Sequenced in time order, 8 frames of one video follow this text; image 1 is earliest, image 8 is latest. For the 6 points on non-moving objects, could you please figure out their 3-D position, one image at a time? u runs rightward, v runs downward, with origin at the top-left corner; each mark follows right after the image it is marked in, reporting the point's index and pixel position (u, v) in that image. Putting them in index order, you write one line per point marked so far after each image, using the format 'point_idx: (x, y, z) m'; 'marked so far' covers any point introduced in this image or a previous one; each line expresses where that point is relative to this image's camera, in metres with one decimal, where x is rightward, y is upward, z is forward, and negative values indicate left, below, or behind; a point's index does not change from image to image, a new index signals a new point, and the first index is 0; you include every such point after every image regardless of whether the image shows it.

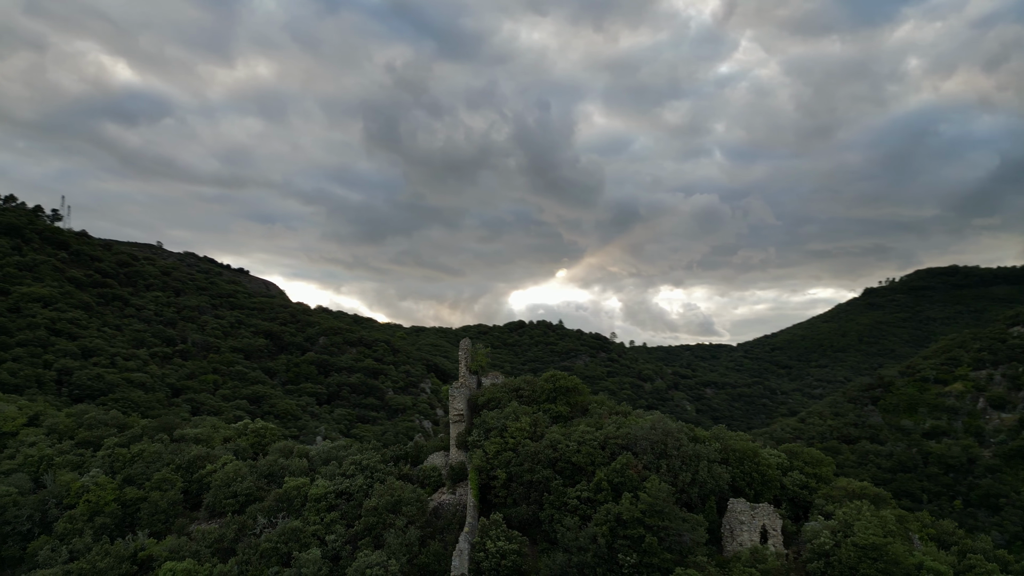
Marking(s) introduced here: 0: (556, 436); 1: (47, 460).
0: (+0.9, -3.2, +15.7) m
1: (-12.7, -4.7, +19.9) m
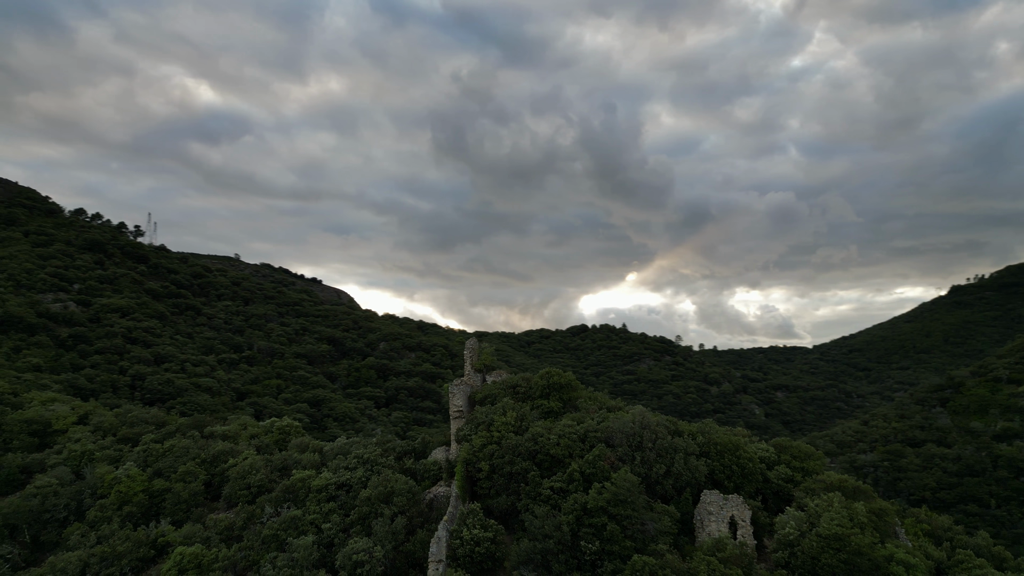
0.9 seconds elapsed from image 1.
0: (+0.6, -3.1, +16.2) m
1: (-12.6, -4.9, +21.7) m
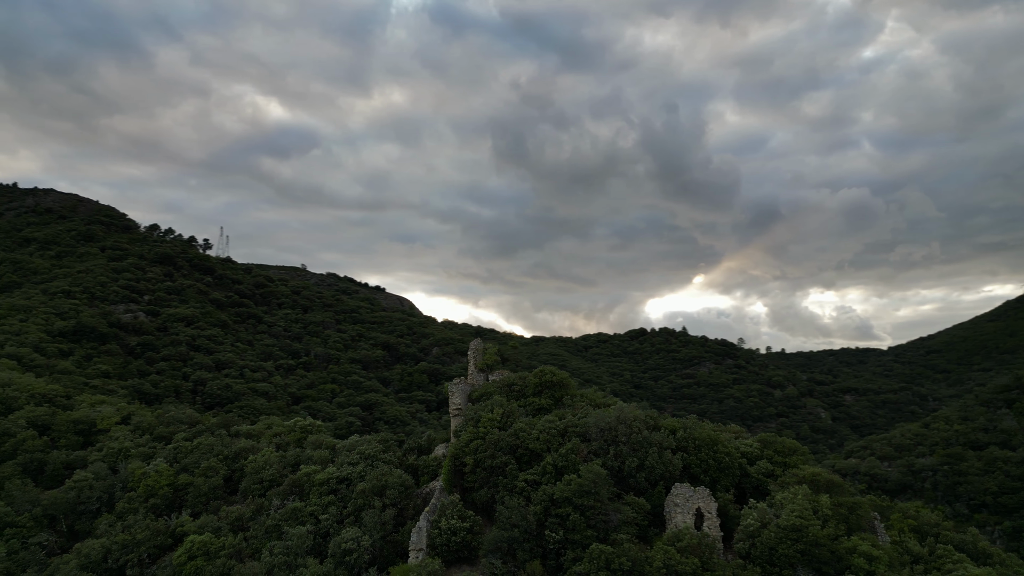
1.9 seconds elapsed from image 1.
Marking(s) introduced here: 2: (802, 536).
0: (+0.2, -3.1, +16.7) m
1: (-12.4, -5.2, +23.3) m
2: (+5.1, -4.3, +12.8) m
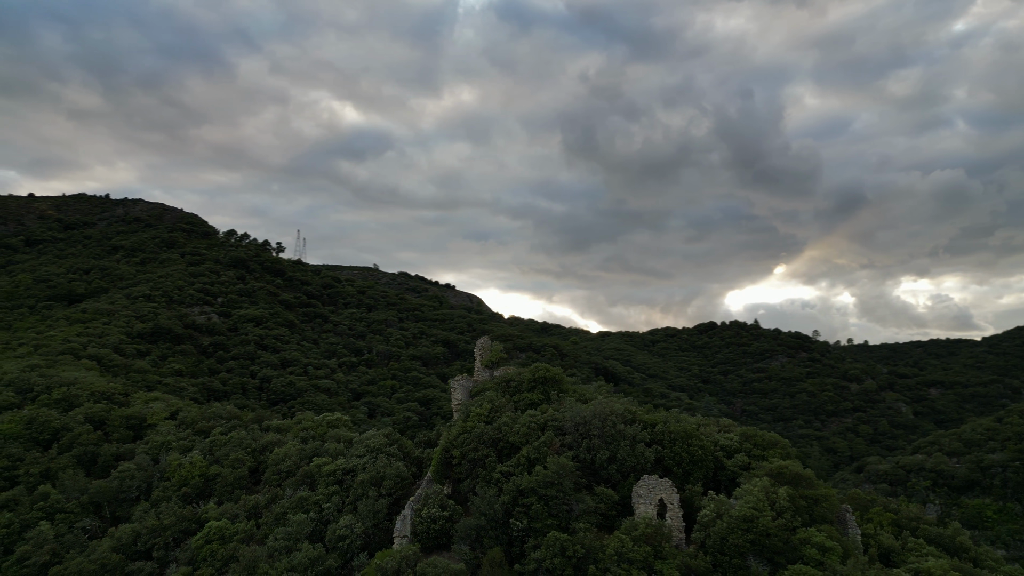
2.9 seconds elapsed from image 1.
0: (-0.2, -3.1, +17.4) m
1: (-11.9, -5.4, +25.3) m
2: (+4.3, -4.2, +13.1) m
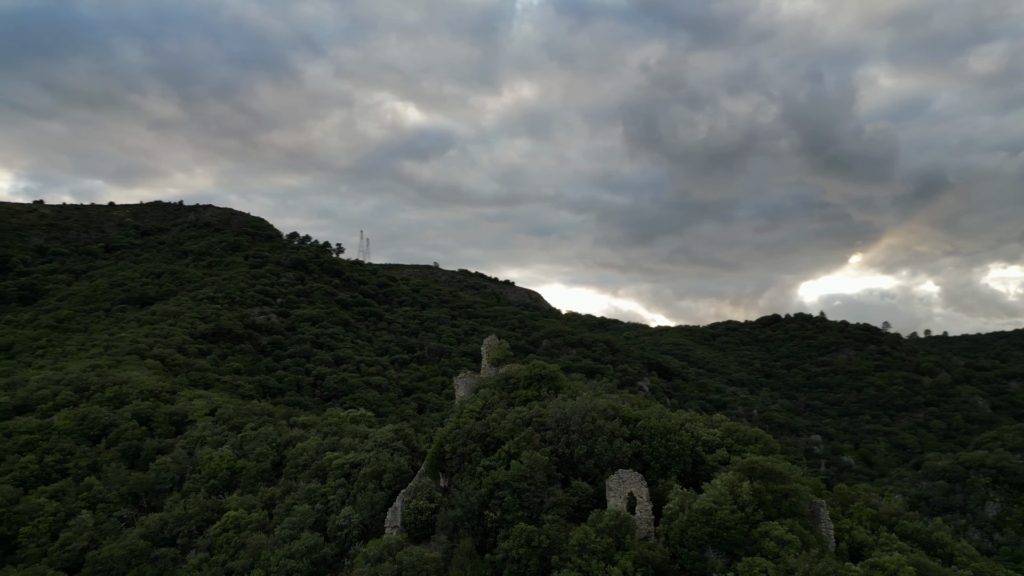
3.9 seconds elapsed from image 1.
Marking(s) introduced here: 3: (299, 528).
0: (-0.4, -3.2, +18.1) m
1: (-11.4, -5.5, +27.0) m
2: (+3.6, -4.2, +13.3) m
3: (-5.3, -5.9, +18.2) m
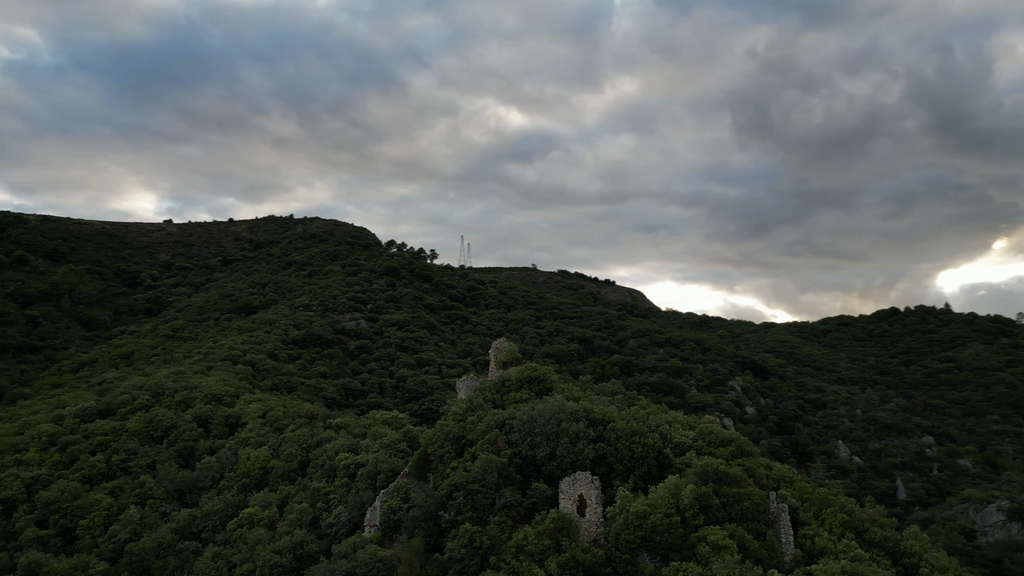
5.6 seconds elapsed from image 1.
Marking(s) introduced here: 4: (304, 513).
0: (-1.0, -3.3, +18.4) m
1: (-10.5, -6.0, +28.8) m
2: (+2.4, -4.2, +13.1) m
3: (-5.6, -6.2, +19.2) m
4: (-5.5, -6.0, +19.6) m
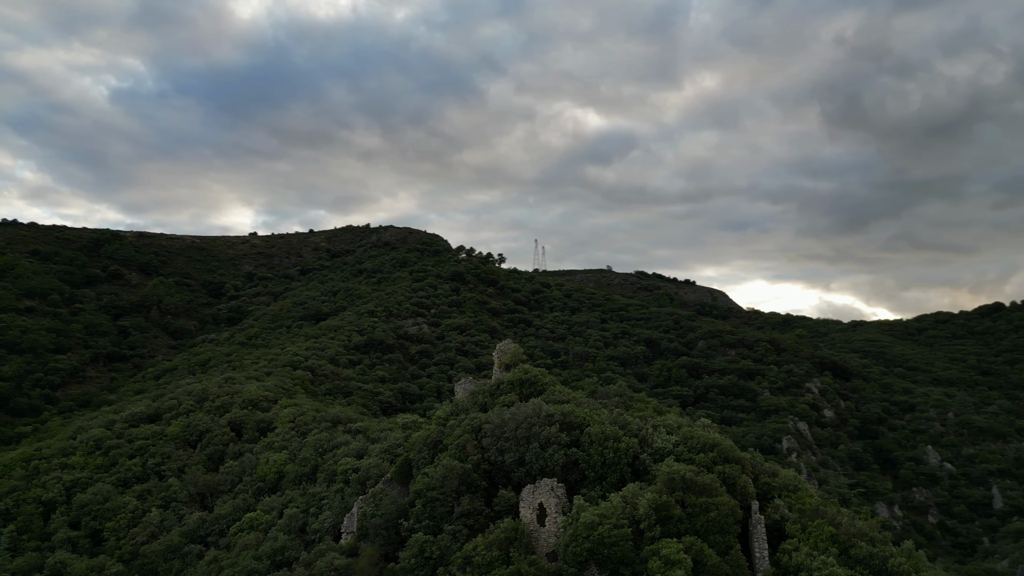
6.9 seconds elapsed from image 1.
0: (-1.4, -3.3, +17.8) m
1: (-9.6, -6.2, +29.2) m
2: (+1.4, -4.1, +12.1) m
3: (-5.9, -6.3, +19.1) m
4: (-5.7, -6.1, +19.5) m
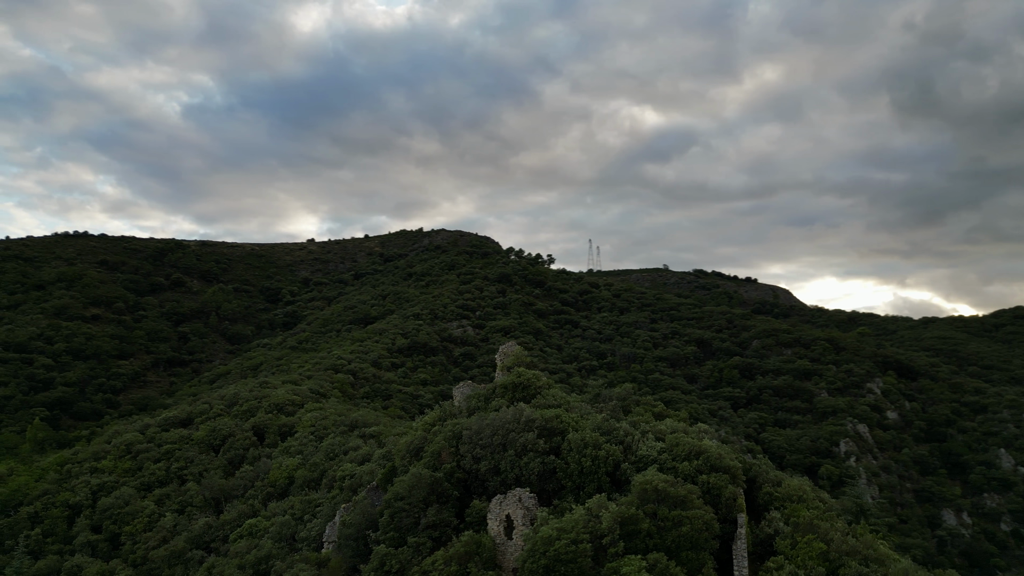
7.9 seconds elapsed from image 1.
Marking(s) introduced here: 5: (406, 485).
0: (-1.7, -3.3, +17.1) m
1: (-8.9, -6.4, +29.1) m
2: (+0.6, -4.0, +11.2) m
3: (-6.0, -6.4, +18.8) m
4: (-5.8, -6.2, +19.1) m
5: (-2.0, -3.8, +14.2) m
